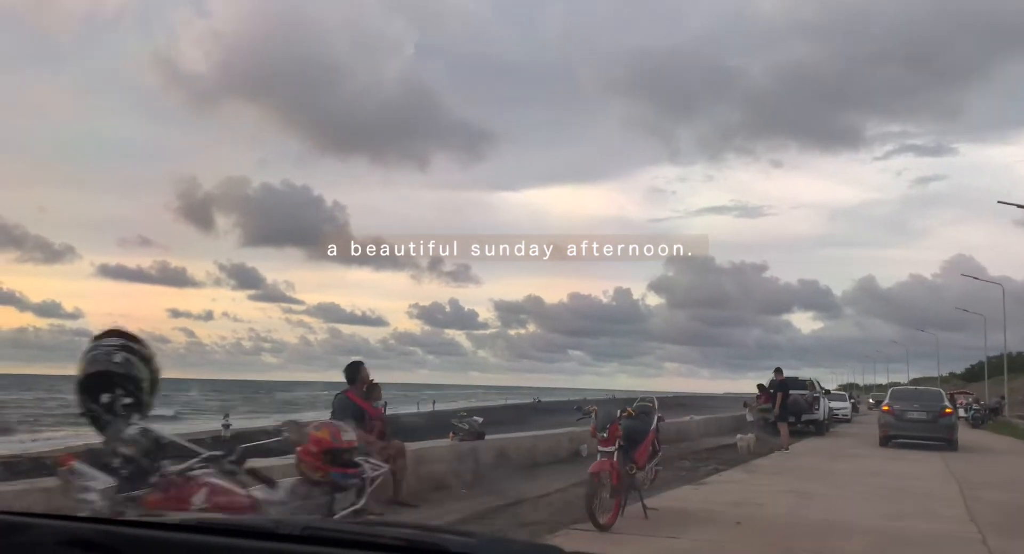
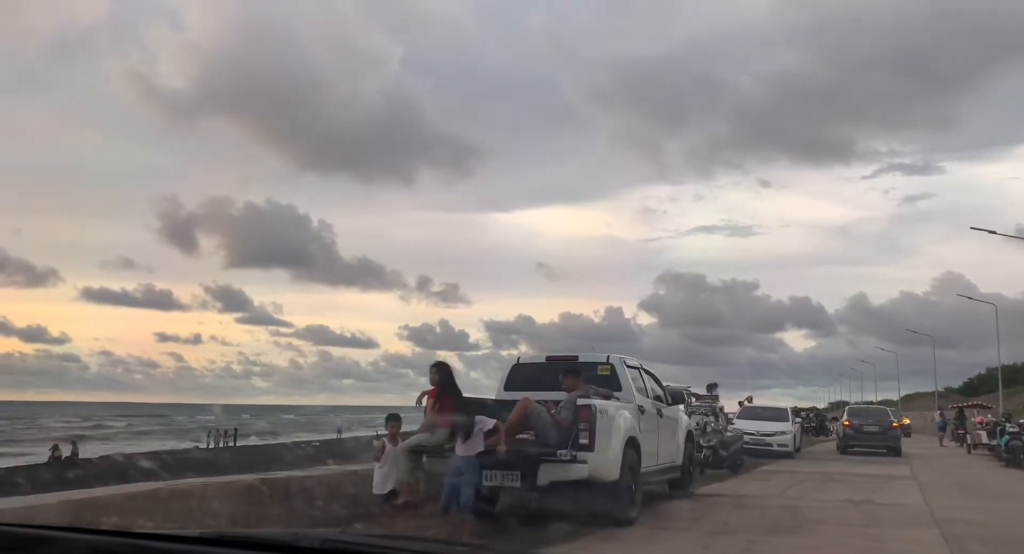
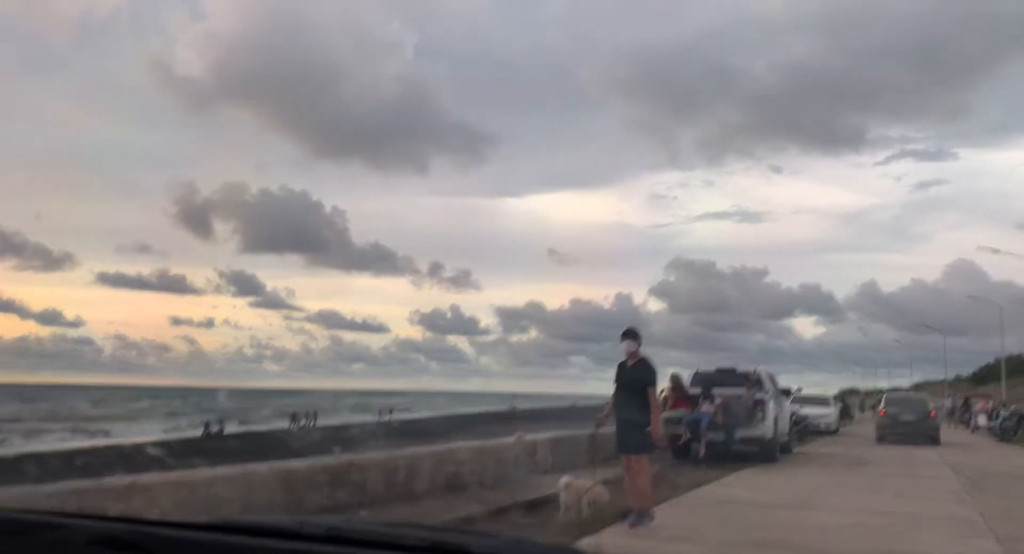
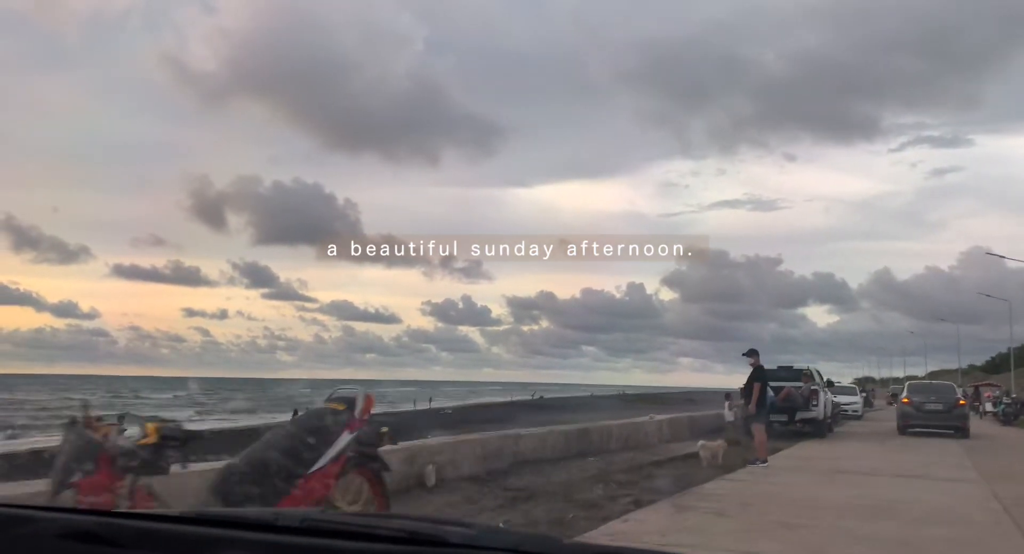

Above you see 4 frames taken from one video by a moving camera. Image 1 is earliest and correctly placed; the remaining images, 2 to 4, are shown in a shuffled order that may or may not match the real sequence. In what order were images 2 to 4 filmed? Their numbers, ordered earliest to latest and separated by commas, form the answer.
4, 3, 2
